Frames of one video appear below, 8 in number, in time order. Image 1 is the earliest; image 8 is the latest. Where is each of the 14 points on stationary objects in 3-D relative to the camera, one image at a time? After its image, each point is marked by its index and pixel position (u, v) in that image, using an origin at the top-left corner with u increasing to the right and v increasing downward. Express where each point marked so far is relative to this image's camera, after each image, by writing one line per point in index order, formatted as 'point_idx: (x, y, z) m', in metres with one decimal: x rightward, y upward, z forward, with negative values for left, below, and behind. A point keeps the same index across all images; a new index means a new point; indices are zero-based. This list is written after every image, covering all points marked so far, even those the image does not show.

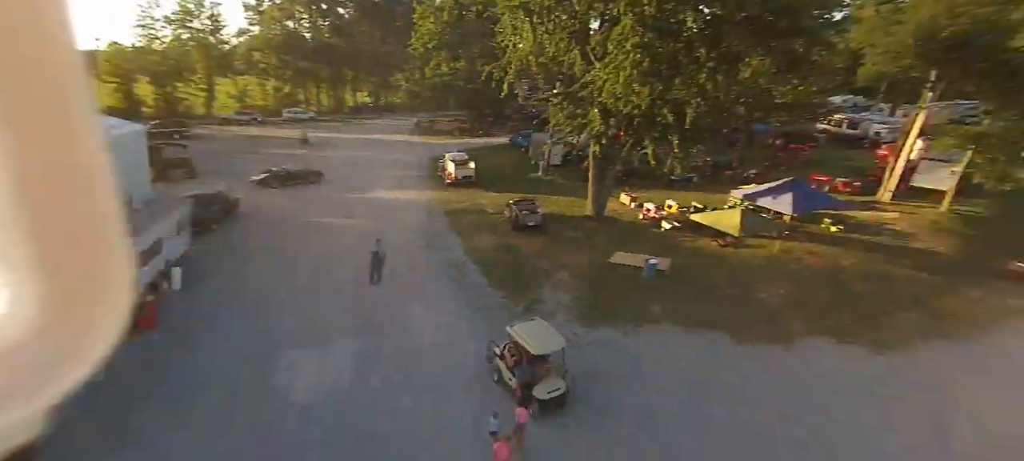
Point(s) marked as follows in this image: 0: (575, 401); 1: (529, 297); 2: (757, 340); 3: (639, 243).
0: (+1.8, -3.5, +10.1) m
1: (+0.3, -2.0, +13.9) m
2: (+6.6, -3.2, +12.6) m
3: (+4.1, -0.8, +18.4) m
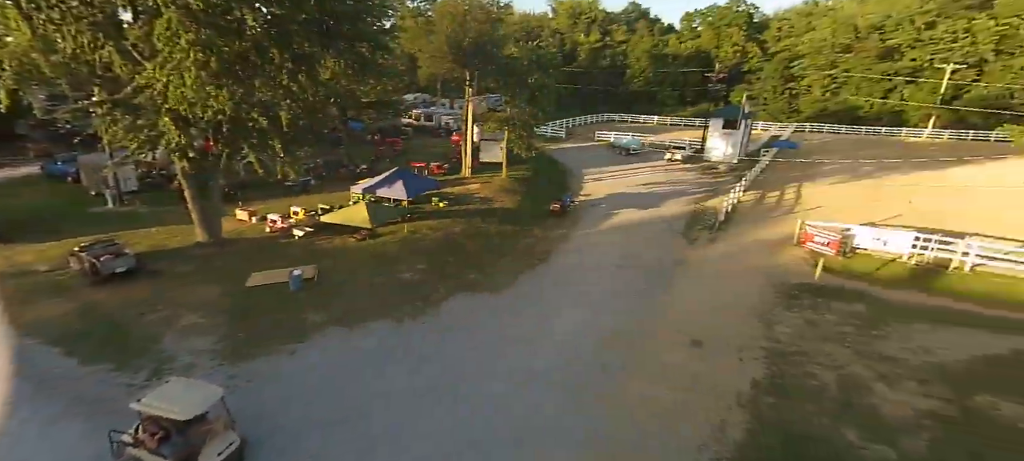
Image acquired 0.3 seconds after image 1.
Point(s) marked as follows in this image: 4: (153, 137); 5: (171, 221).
0: (-0.6, -3.8, +9.8) m
1: (-3.0, -2.6, +13.2) m
2: (+3.6, -3.0, +13.2) m
3: (-0.2, -1.0, +18.3) m
4: (-12.2, +3.1, +14.6) m
5: (-15.5, +0.5, +19.8) m
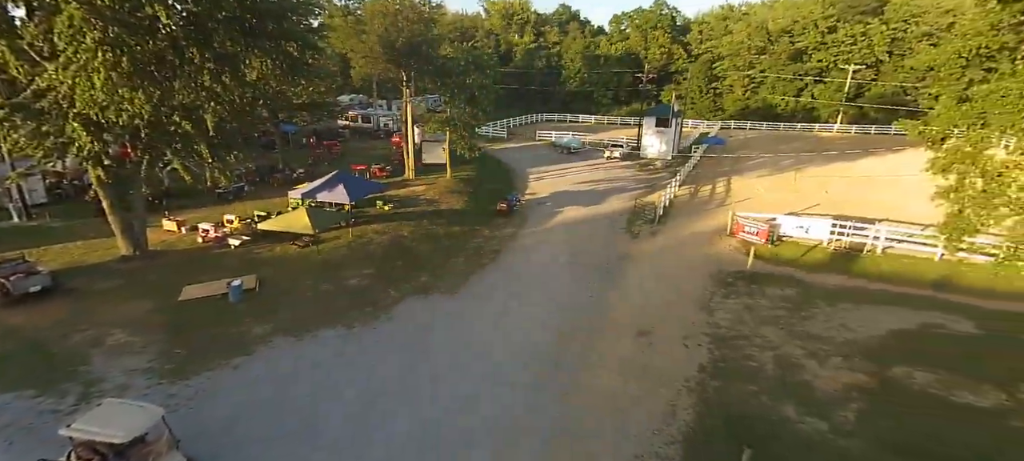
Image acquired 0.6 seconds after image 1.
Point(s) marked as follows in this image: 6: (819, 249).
0: (-1.6, -3.8, +9.5) m
1: (-4.4, -2.7, +12.7) m
2: (+2.1, -2.9, +13.3) m
3: (-2.3, -1.1, +18.0) m
4: (-13.9, +2.6, +13.0) m
5: (-17.7, -0.1, +17.8) m
6: (+14.2, -0.8, +19.8) m
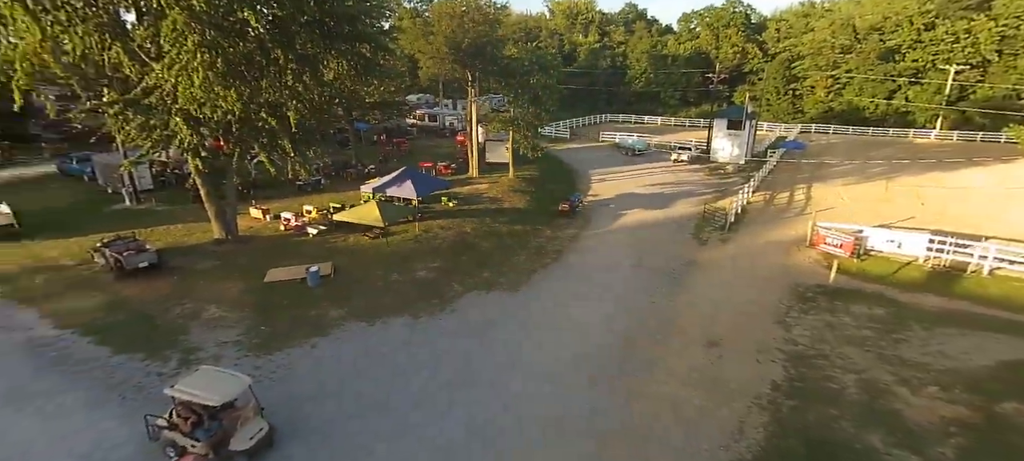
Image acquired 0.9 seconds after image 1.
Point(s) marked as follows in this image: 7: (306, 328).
0: (-0.2, -3.7, +9.7) m
1: (-2.6, -2.5, +13.2) m
2: (+4.0, -3.0, +13.0) m
3: (+0.3, -1.0, +18.2) m
4: (-11.8, +3.2, +14.6) m
5: (-15.0, +0.6, +19.9) m
6: (+16.8, -1.5, +18.0) m
7: (-5.8, -2.7, +11.7) m
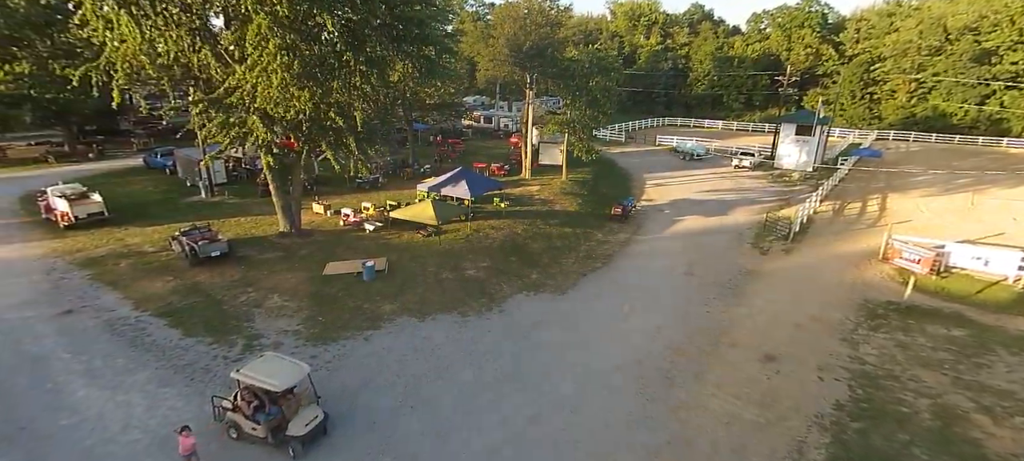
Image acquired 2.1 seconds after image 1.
0: (+0.9, -3.8, +9.9) m
1: (-1.0, -2.5, +13.6) m
2: (+5.4, -3.2, +12.8) m
3: (+2.3, -1.1, +18.3) m
4: (-9.9, +3.5, +16.0) m
5: (-12.7, +1.0, +21.5) m
6: (+18.7, -2.1, +16.4) m
7: (-4.4, -2.6, +12.4) m
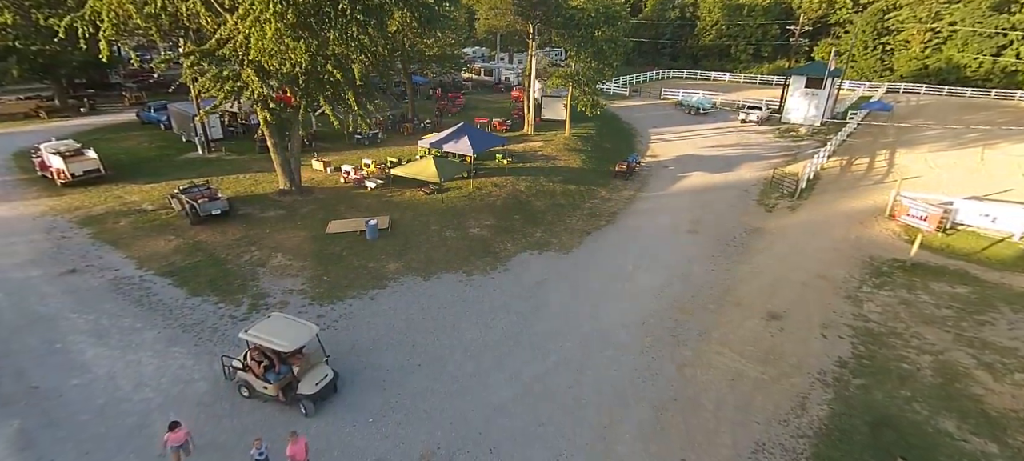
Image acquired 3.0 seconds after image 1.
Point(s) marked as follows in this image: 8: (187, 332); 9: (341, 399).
0: (+1.1, -2.8, +10.0) m
1: (-0.9, -1.2, +13.5) m
2: (+5.6, -2.0, +12.8) m
3: (+2.5, +0.7, +18.1) m
4: (-9.7, +5.0, +15.3) m
5: (-12.5, +3.1, +21.0) m
6: (+18.9, -0.5, +16.3) m
7: (-4.2, -1.4, +12.4) m
8: (-7.4, -2.3, +9.7) m
9: (-3.2, -3.2, +8.2) m
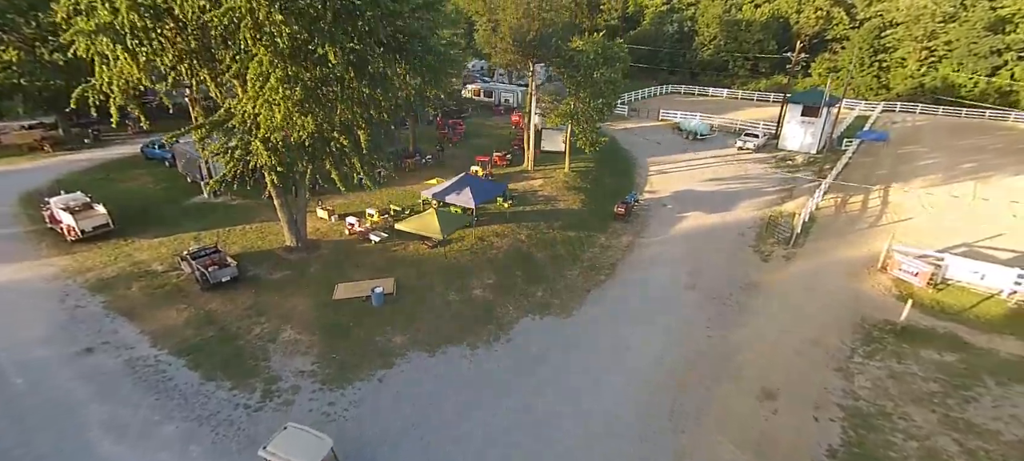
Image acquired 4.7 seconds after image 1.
0: (+1.2, -5.1, +10.4) m
1: (-0.8, -3.5, +13.9) m
2: (+5.7, -4.3, +13.2) m
3: (+2.5, -1.6, +18.5) m
4: (-9.6, +2.7, +15.6) m
5: (-12.5, +0.8, +21.4) m
6: (+18.9, -2.8, +16.8) m
7: (-4.1, -3.7, +12.8) m
8: (-7.3, -4.6, +10.1) m
9: (-3.1, -5.5, +8.6) m
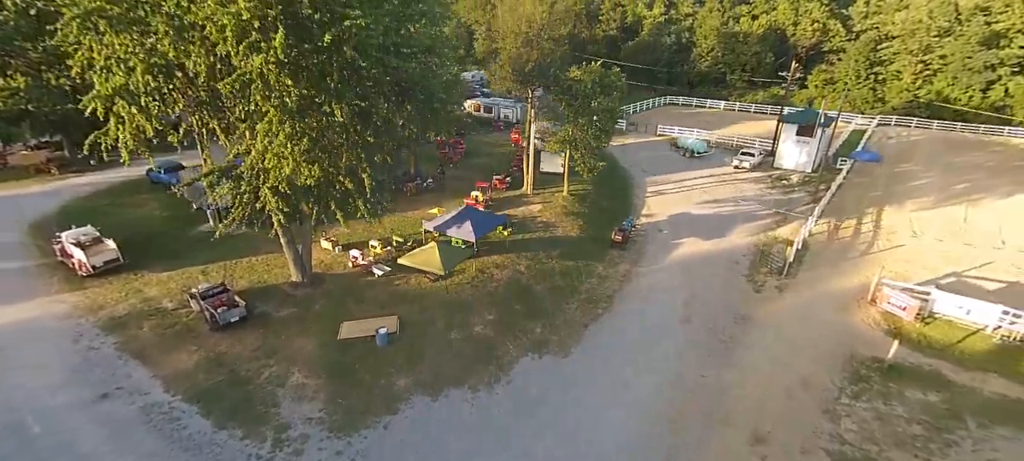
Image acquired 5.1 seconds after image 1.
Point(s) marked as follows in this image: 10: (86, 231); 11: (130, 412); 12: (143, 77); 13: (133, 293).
0: (+1.2, -6.6, +10.9) m
1: (-0.8, -5.0, +14.4) m
2: (+5.7, -5.8, +13.7) m
3: (+2.5, -3.1, +19.0) m
4: (-9.6, +1.2, +16.1) m
5: (-12.5, -0.7, +21.9) m
6: (+18.9, -4.3, +17.3) m
7: (-4.1, -5.2, +13.3) m
8: (-7.3, -6.1, +10.6) m
9: (-3.1, -7.0, +9.1) m
10: (-19.1, -0.1, +19.1) m
11: (-11.0, -5.2, +12.3) m
12: (-10.8, +4.5, +12.5) m
13: (-15.6, -2.5, +17.7) m
